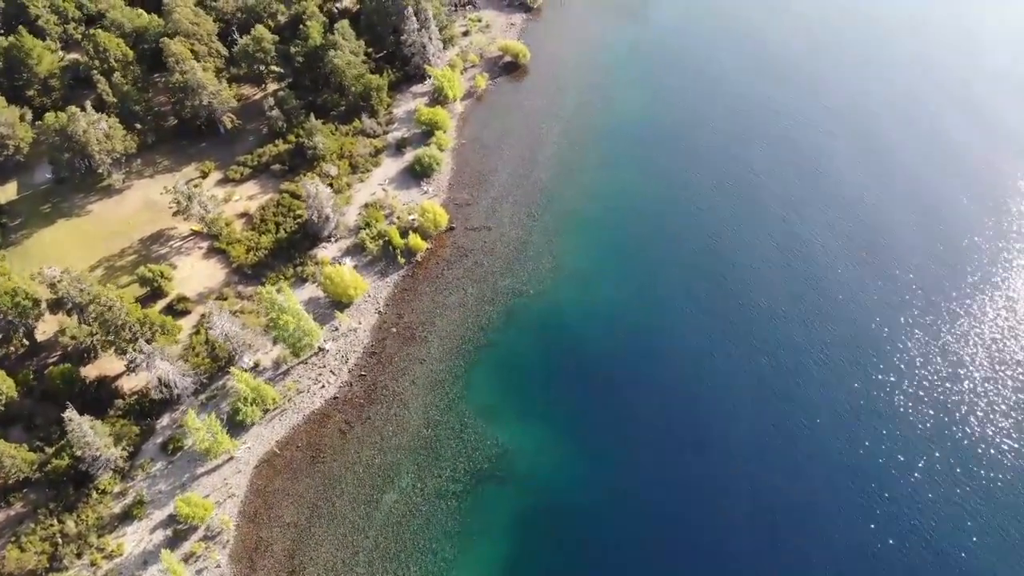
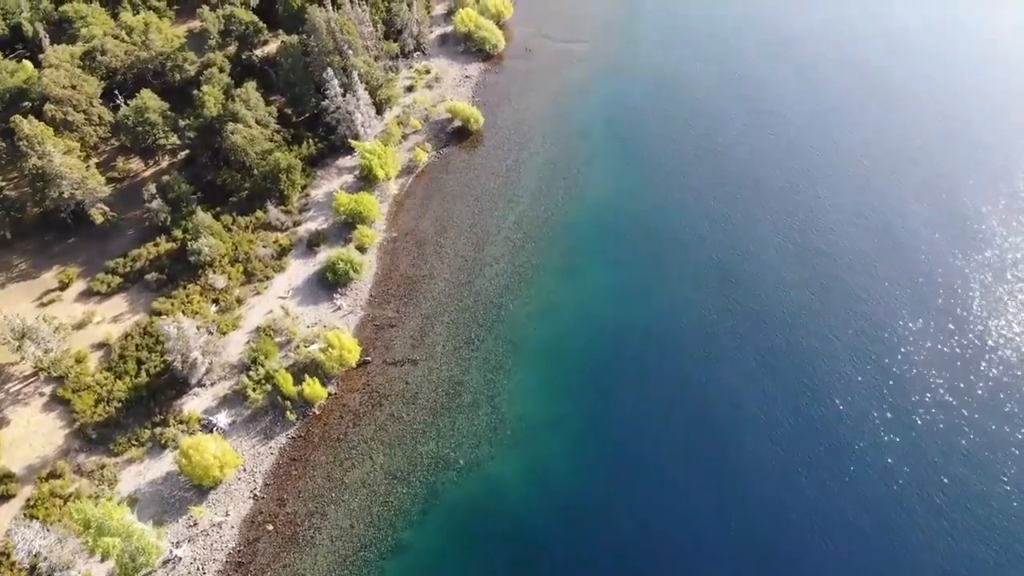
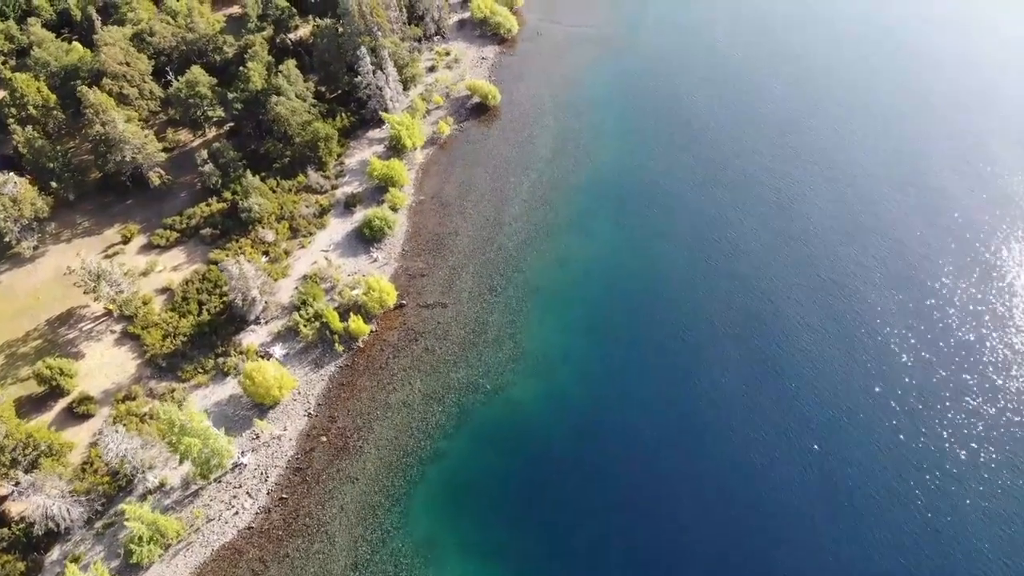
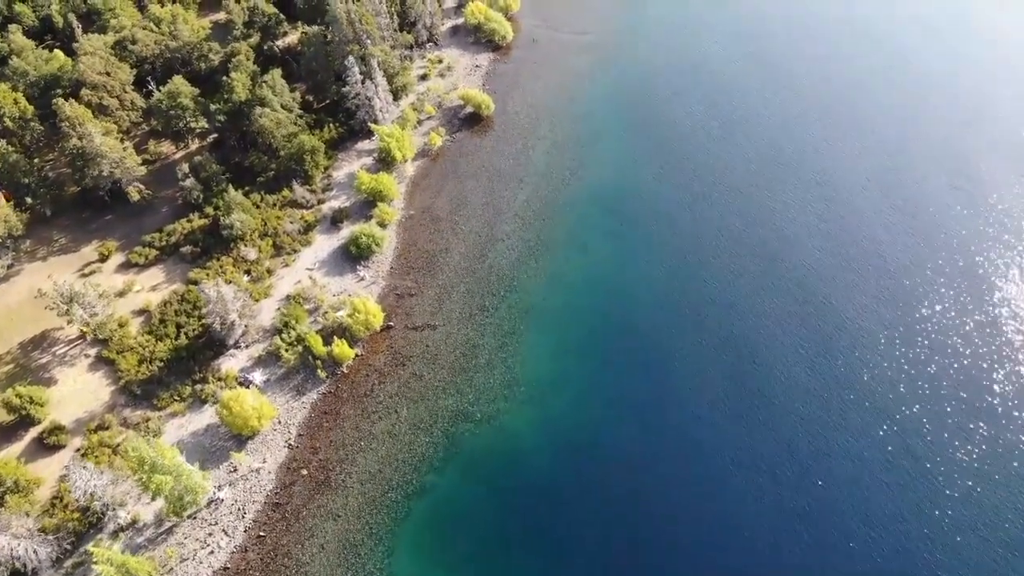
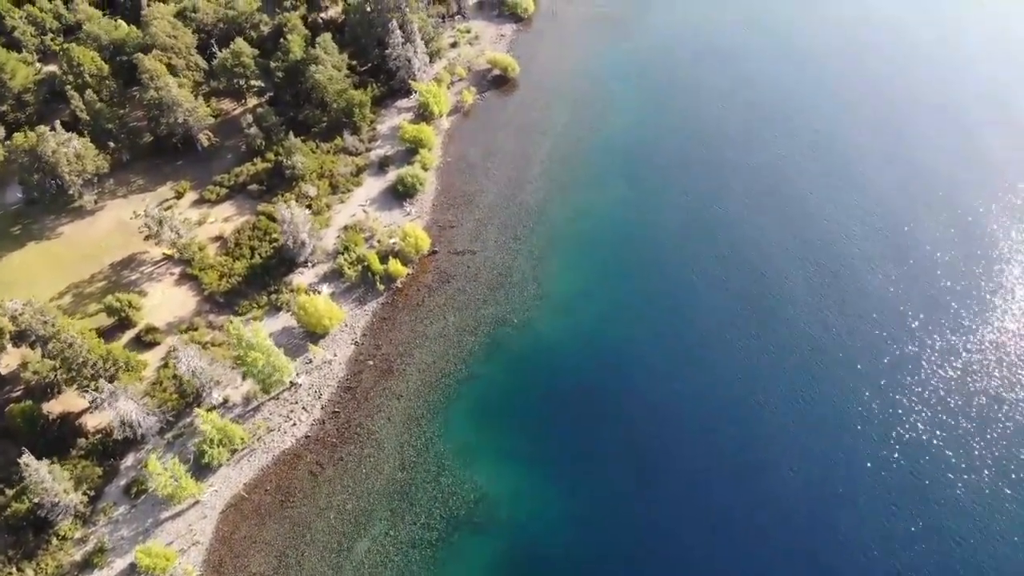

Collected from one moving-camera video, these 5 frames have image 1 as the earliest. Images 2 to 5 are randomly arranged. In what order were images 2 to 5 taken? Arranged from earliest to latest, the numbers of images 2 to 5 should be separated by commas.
5, 3, 4, 2
